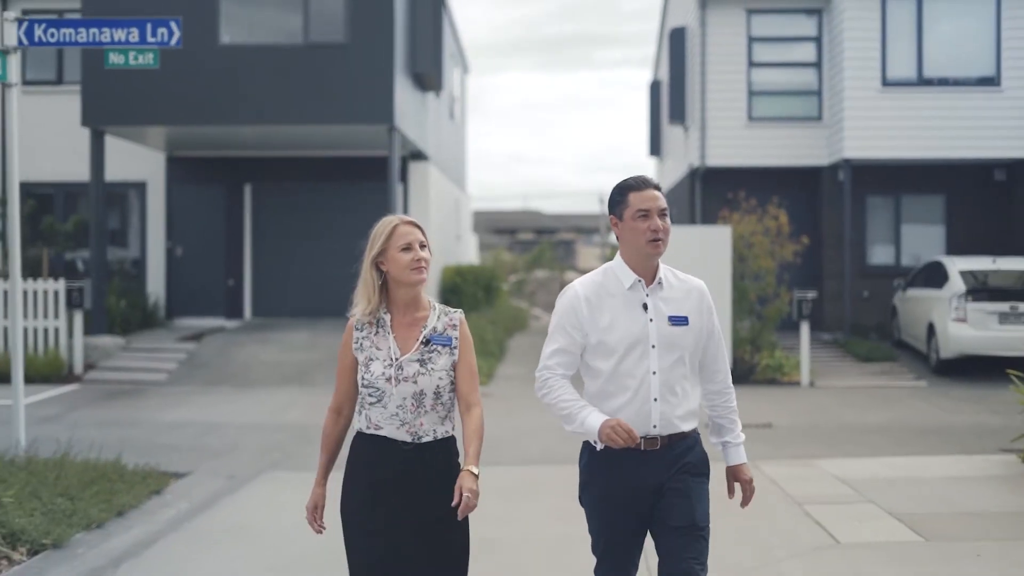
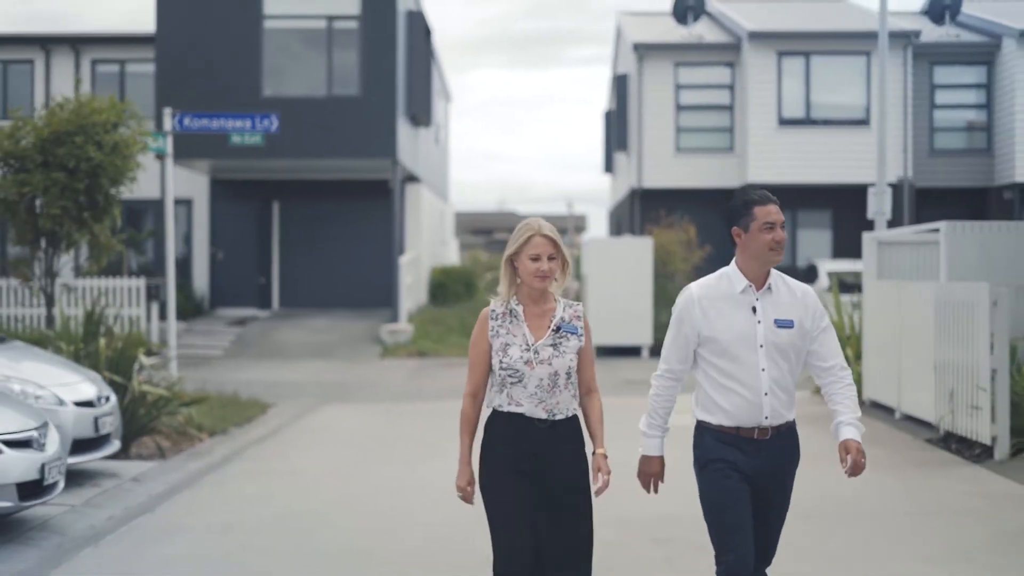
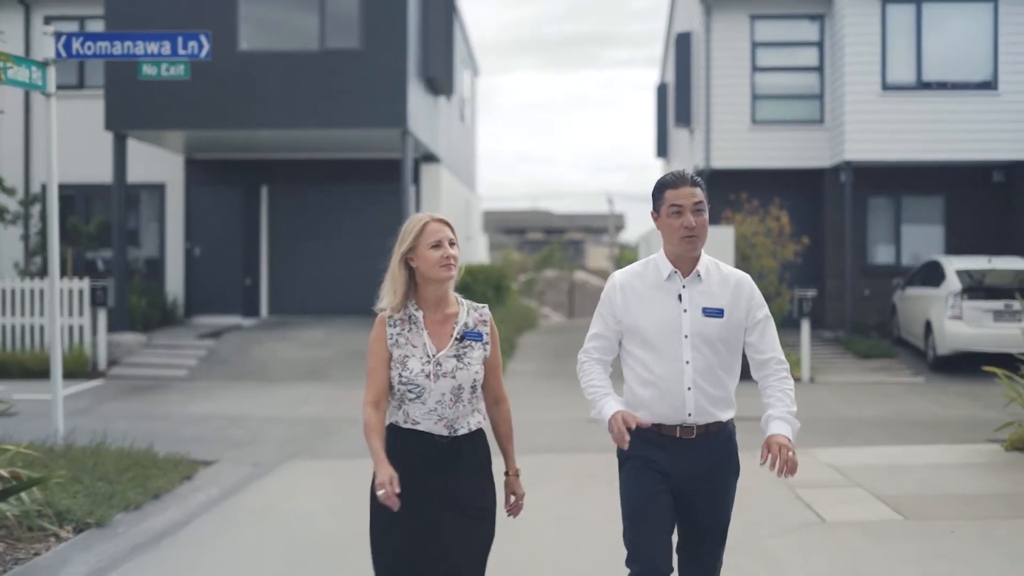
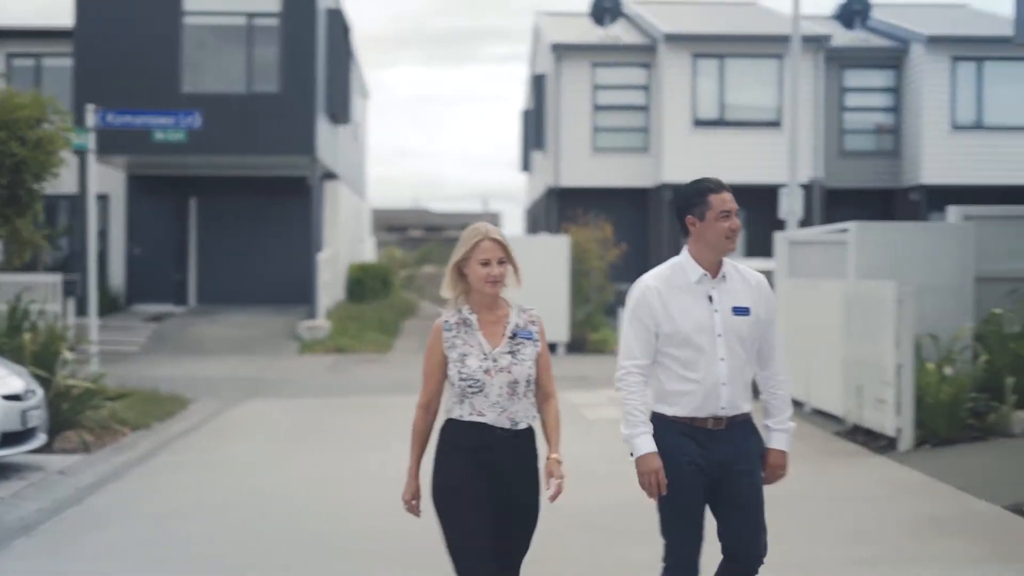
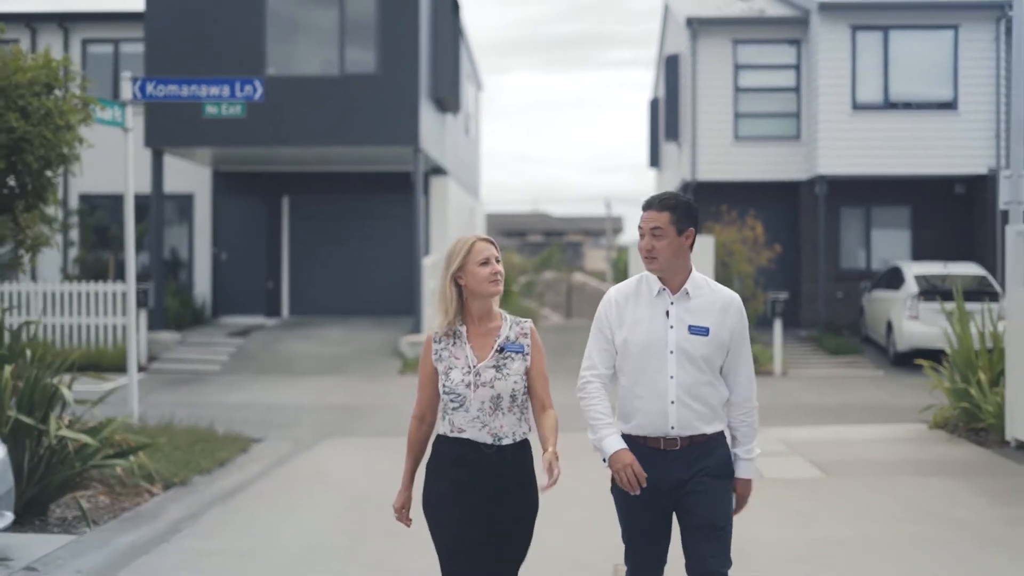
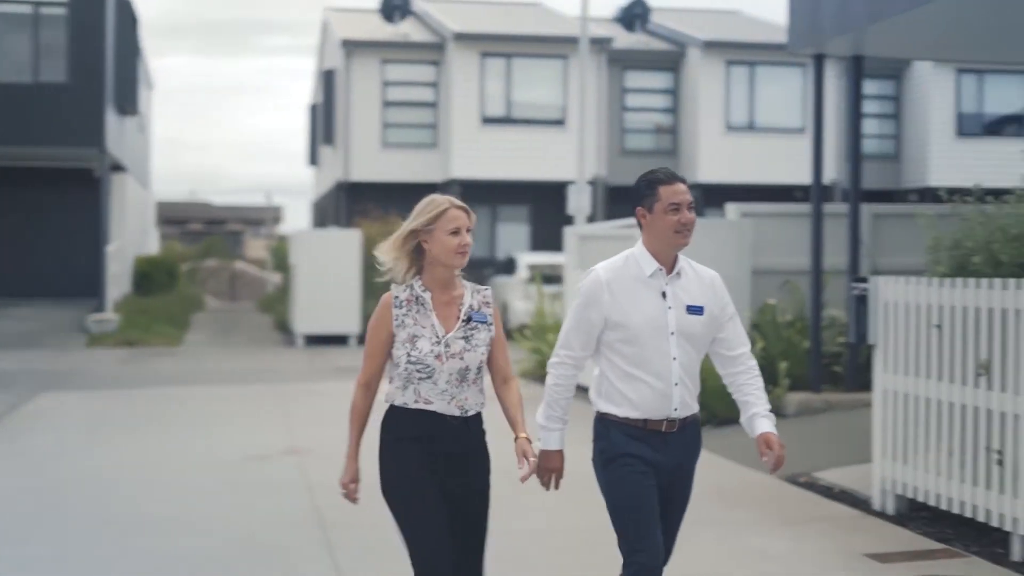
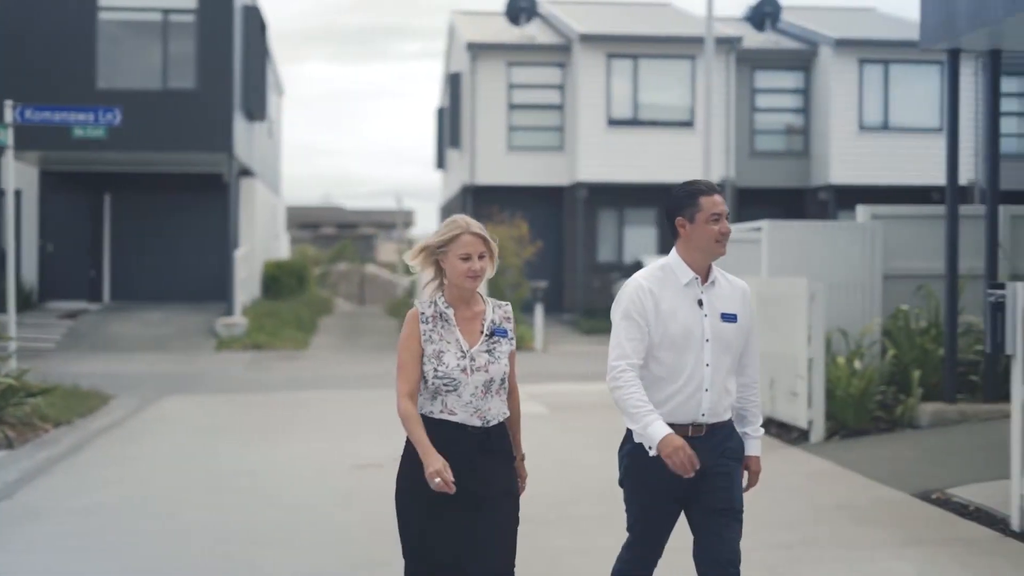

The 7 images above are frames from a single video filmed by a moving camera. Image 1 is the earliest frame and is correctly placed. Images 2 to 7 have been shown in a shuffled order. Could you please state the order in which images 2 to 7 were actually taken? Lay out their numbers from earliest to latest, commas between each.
3, 5, 2, 4, 7, 6
